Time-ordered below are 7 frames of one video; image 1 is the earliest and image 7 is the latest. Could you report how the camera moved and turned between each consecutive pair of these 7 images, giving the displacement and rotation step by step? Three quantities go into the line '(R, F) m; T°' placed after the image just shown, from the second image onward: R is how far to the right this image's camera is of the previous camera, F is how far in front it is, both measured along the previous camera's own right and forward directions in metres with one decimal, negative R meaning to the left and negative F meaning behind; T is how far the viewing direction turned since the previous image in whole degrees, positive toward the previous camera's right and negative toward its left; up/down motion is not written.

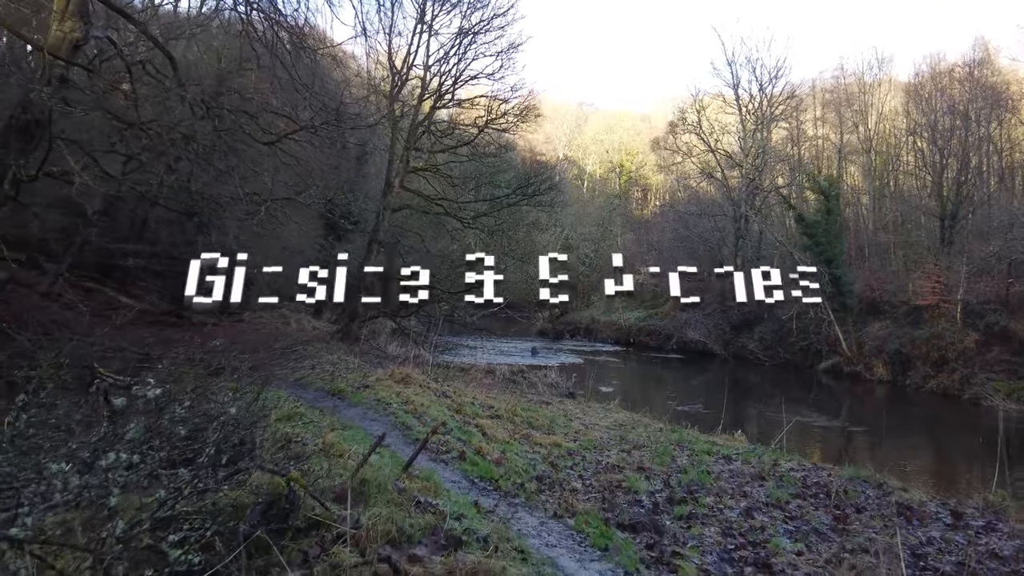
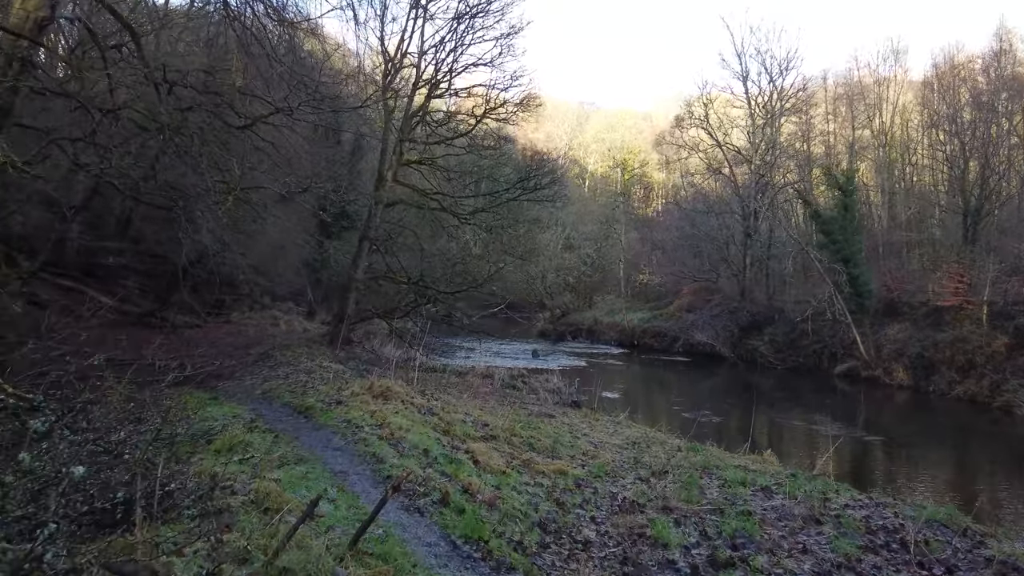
(0.0, +1.0) m; 0°
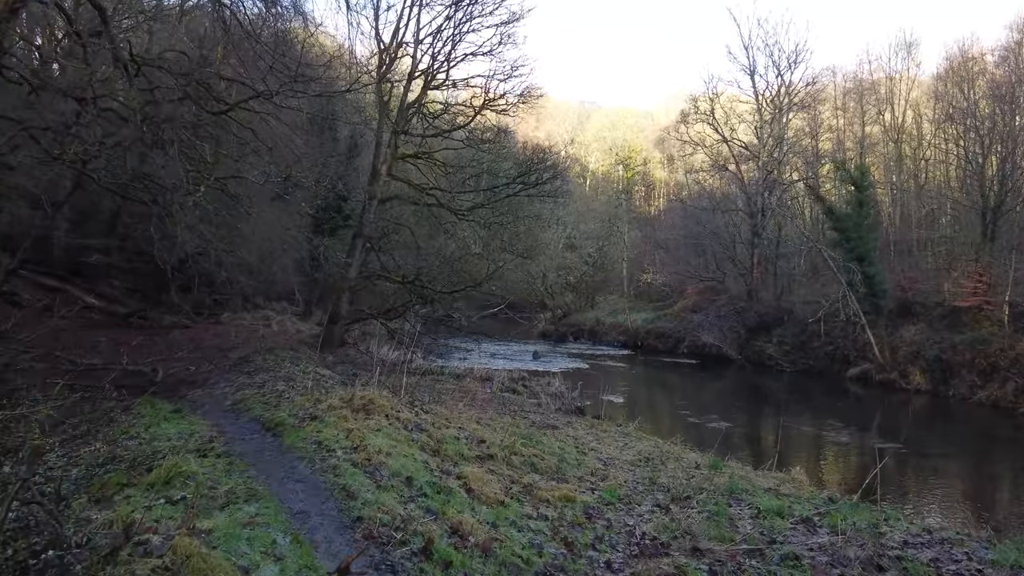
(0.0, +0.8) m; 0°
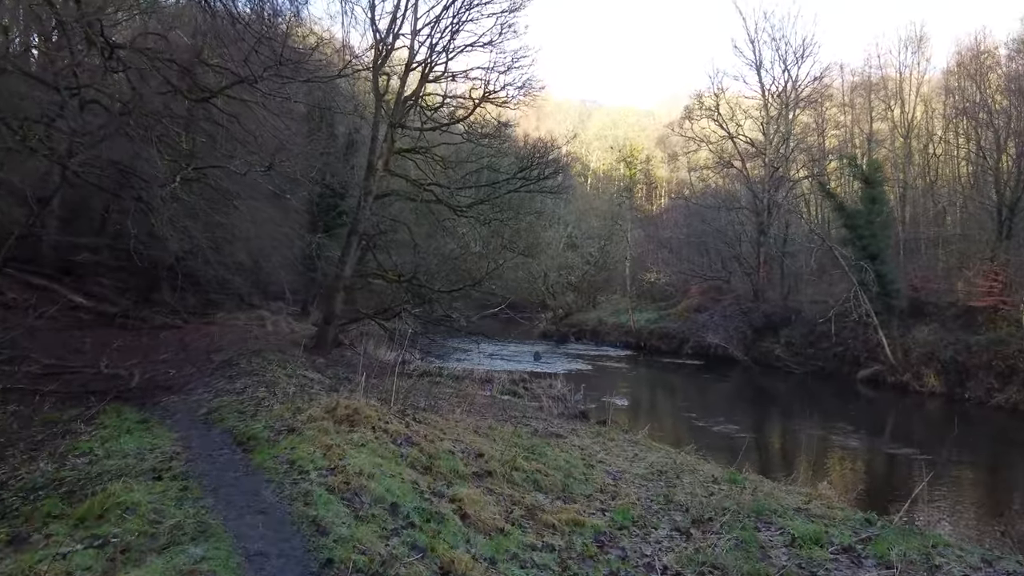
(0.0, +0.6) m; 0°
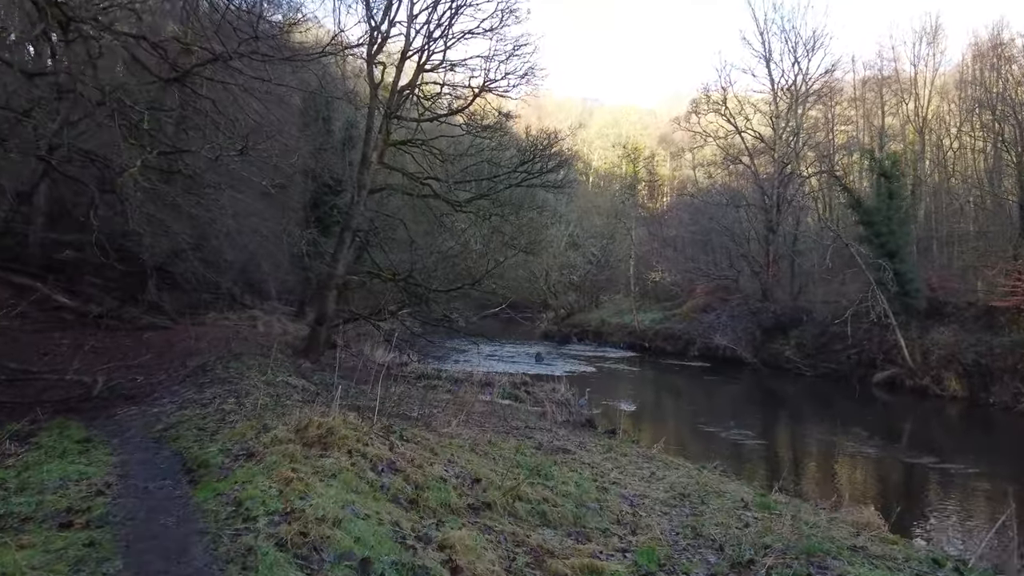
(0.0, +0.8) m; 0°
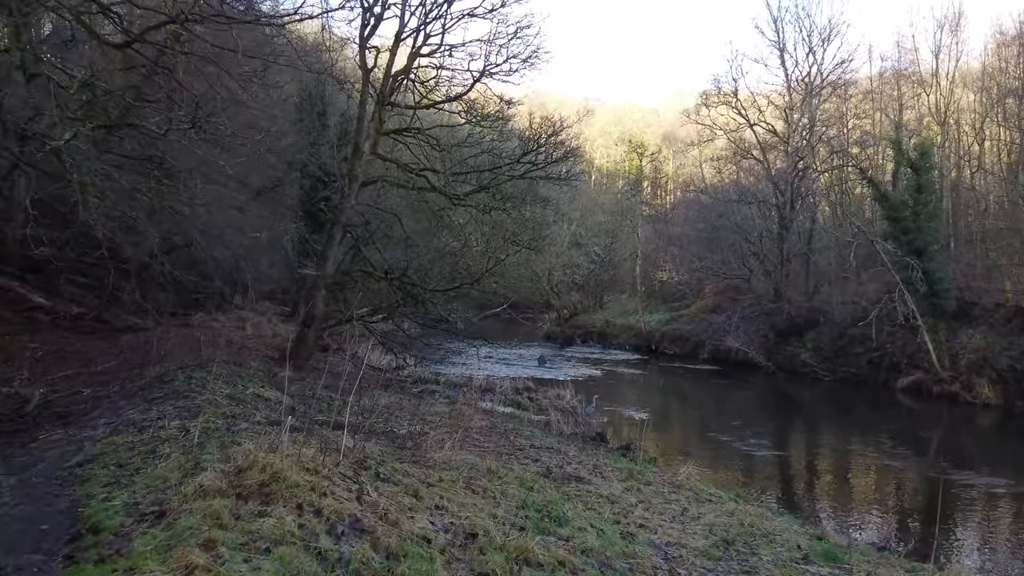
(0.0, +1.1) m; 0°
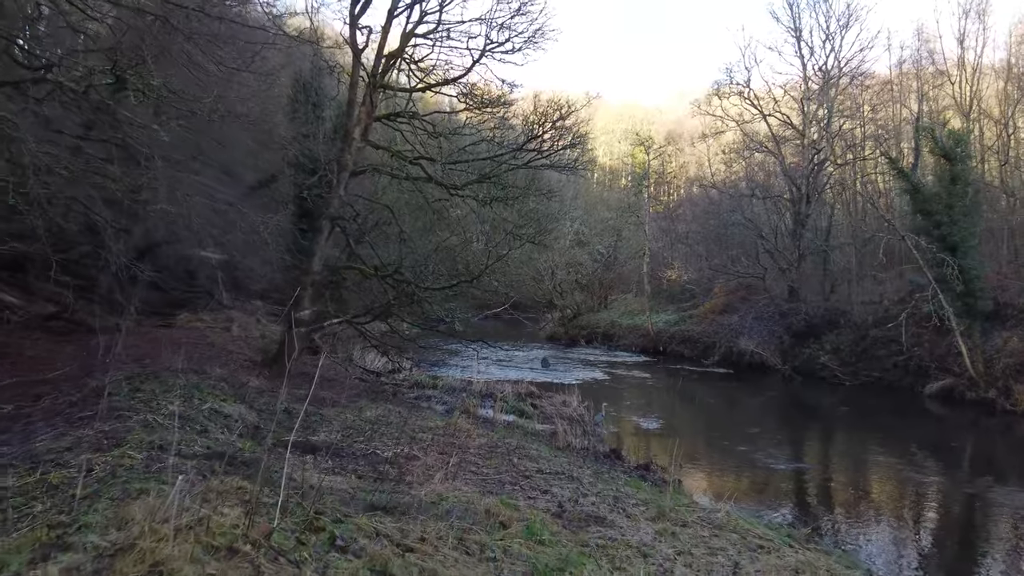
(0.0, +1.1) m; 0°
